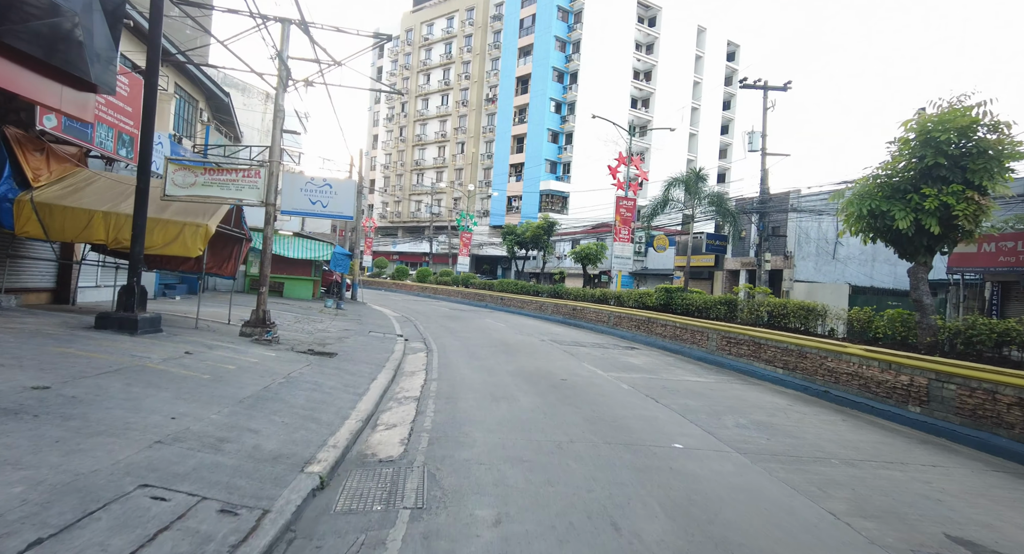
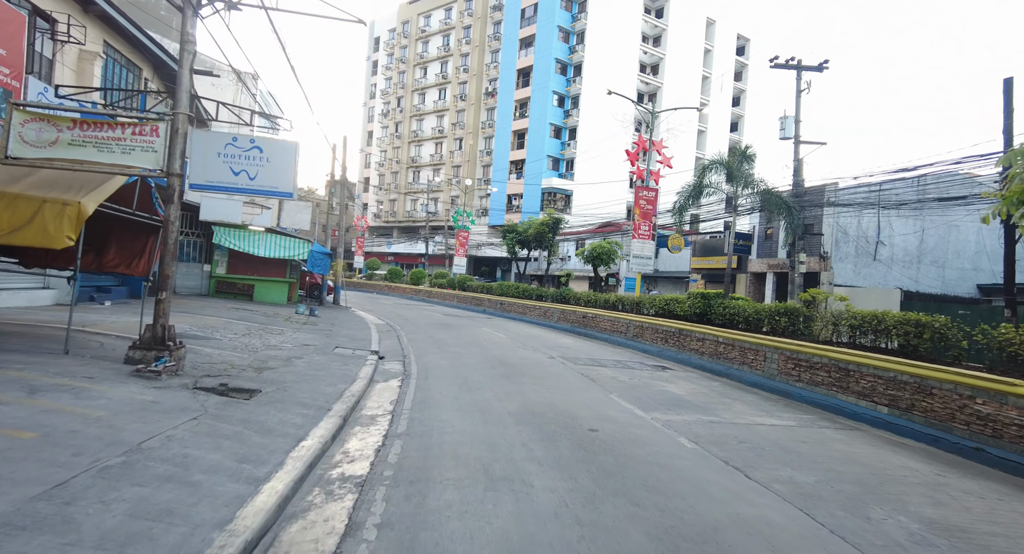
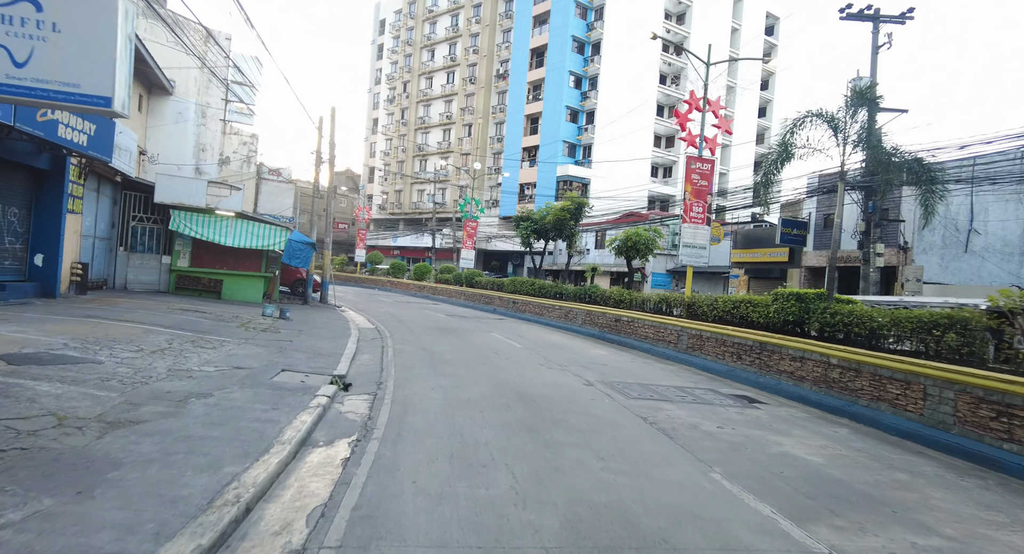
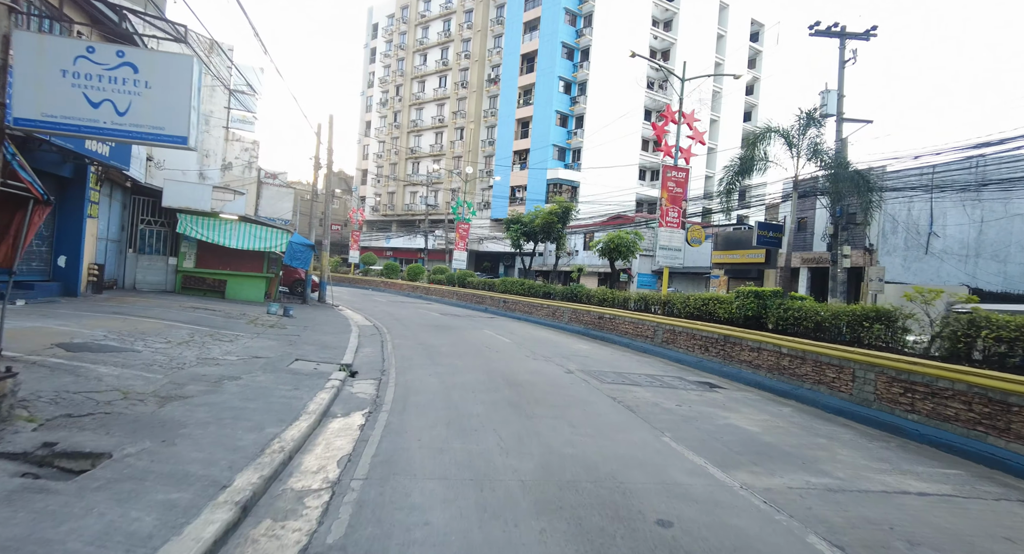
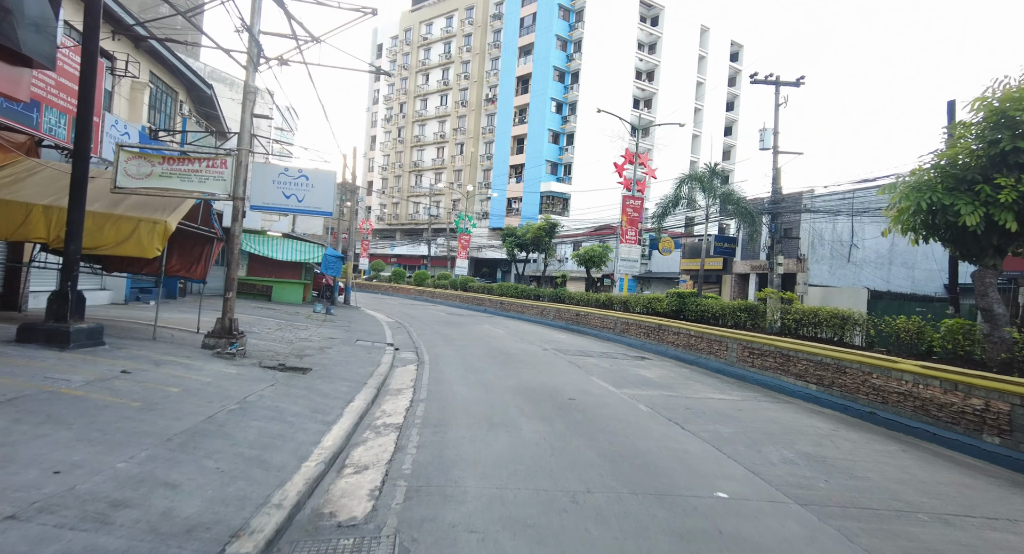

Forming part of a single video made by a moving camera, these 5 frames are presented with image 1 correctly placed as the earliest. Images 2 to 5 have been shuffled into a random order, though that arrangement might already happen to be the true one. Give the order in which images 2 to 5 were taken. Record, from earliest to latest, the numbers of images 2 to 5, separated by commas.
5, 2, 4, 3
